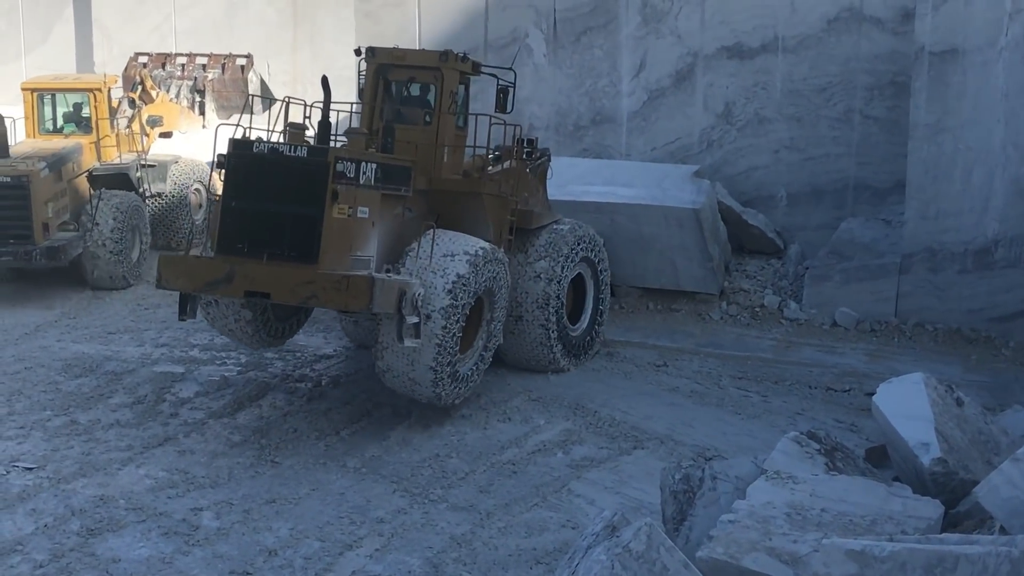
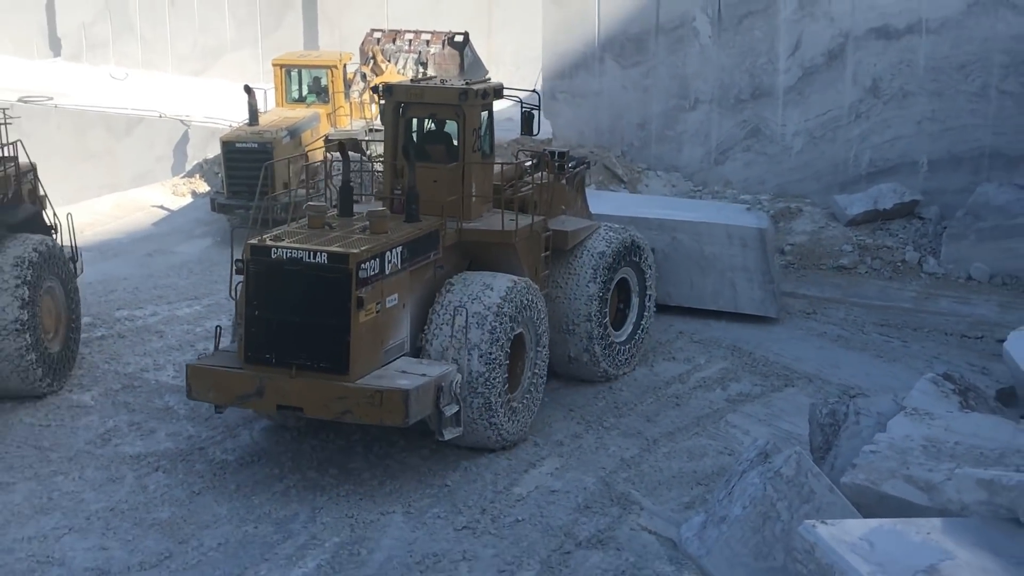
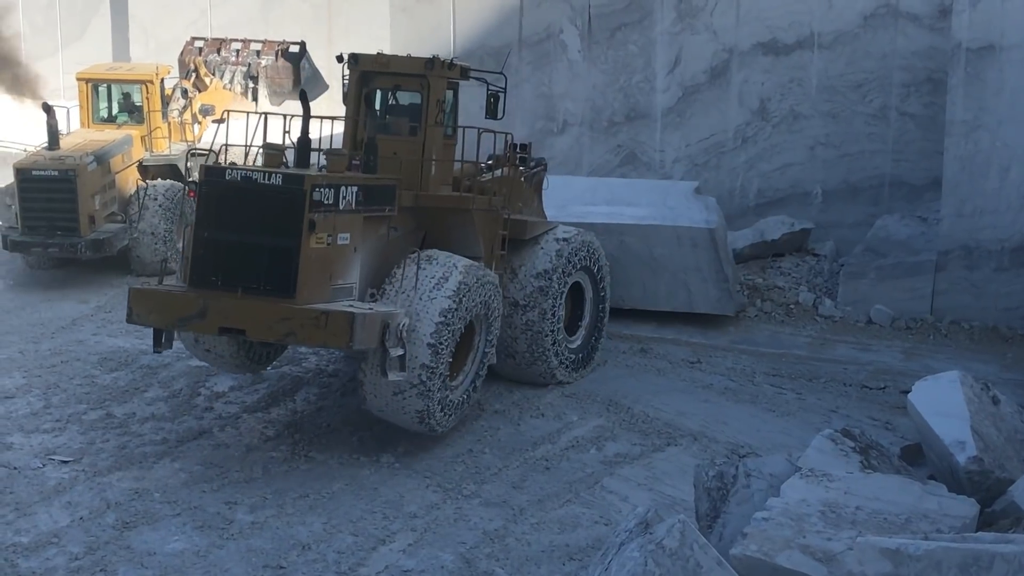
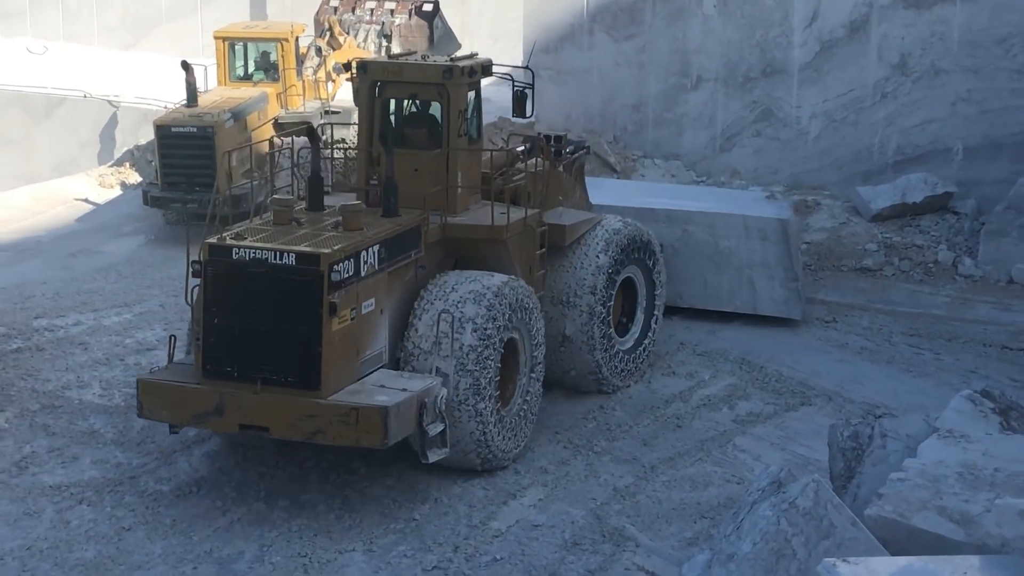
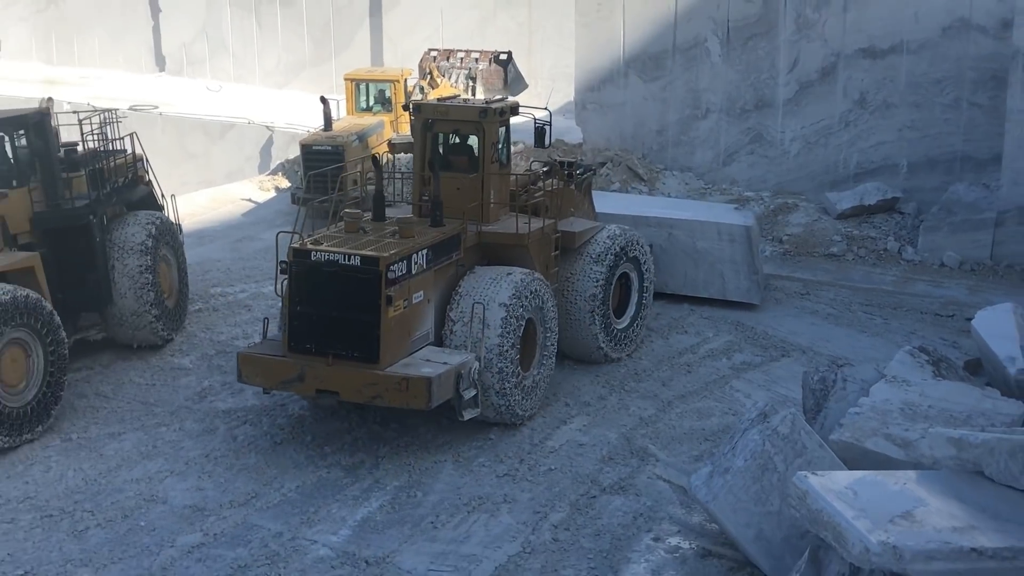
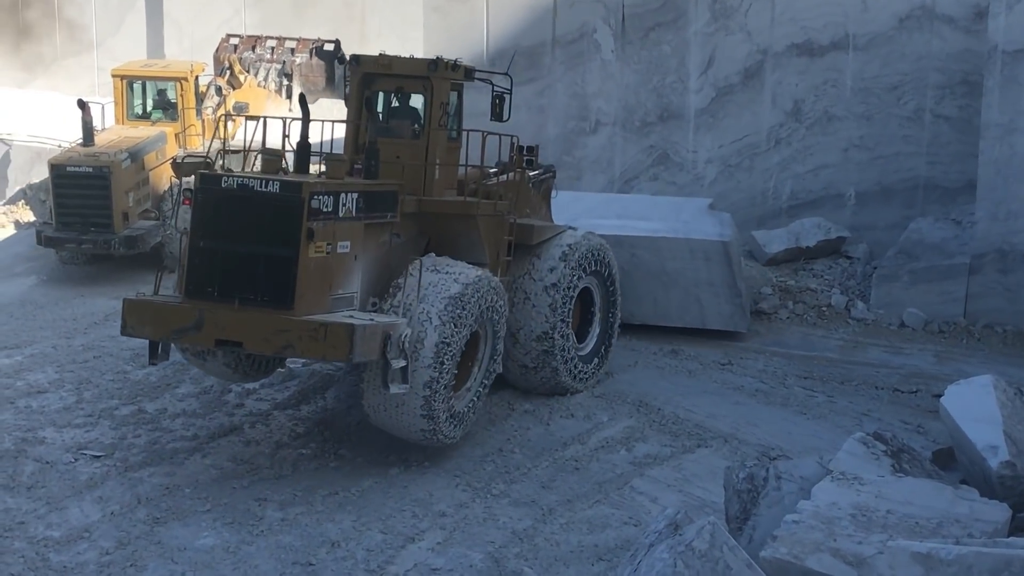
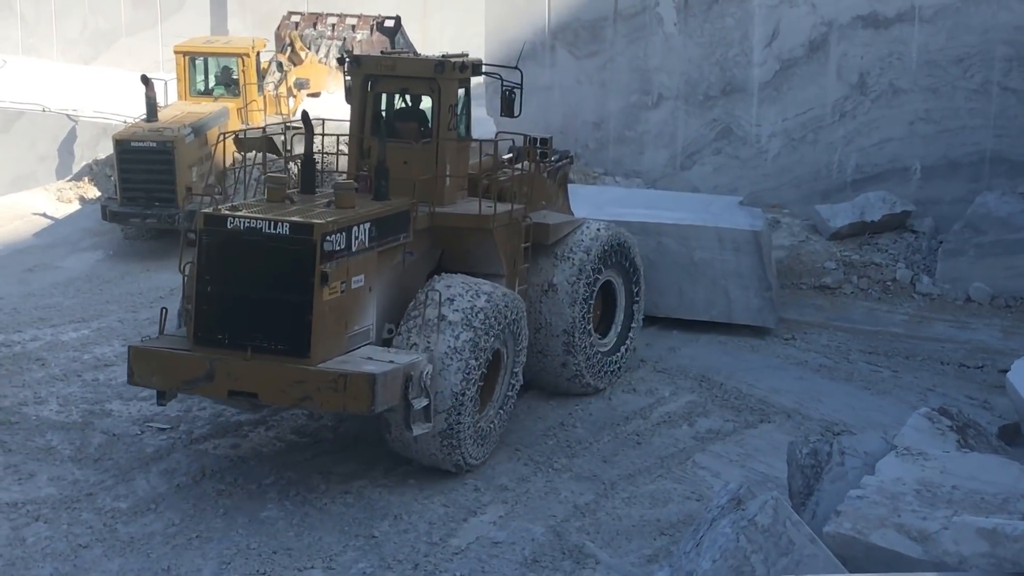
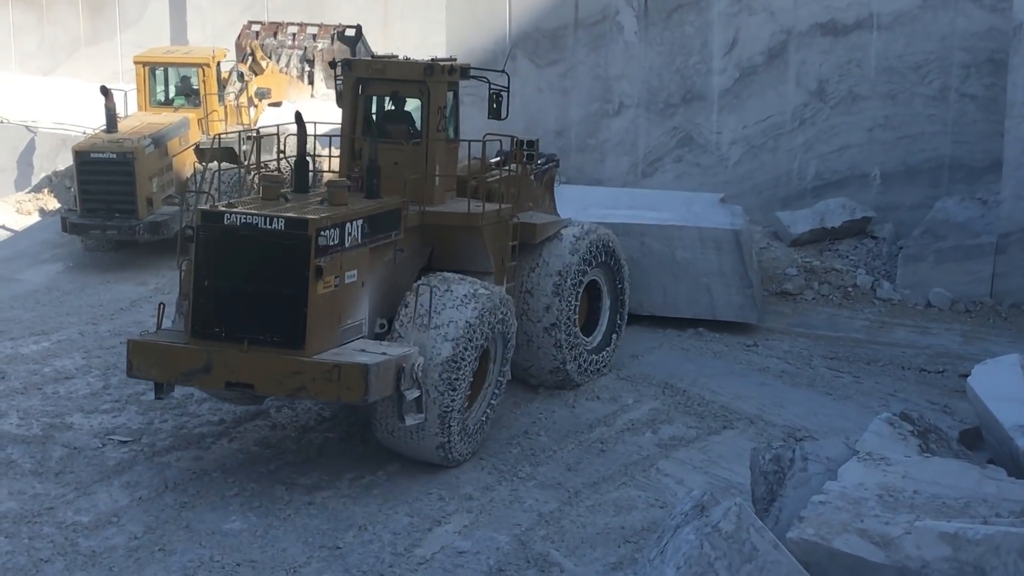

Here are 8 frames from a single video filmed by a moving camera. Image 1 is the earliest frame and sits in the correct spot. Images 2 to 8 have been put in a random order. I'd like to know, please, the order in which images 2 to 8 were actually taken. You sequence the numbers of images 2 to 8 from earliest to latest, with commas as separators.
3, 6, 8, 7, 4, 2, 5
